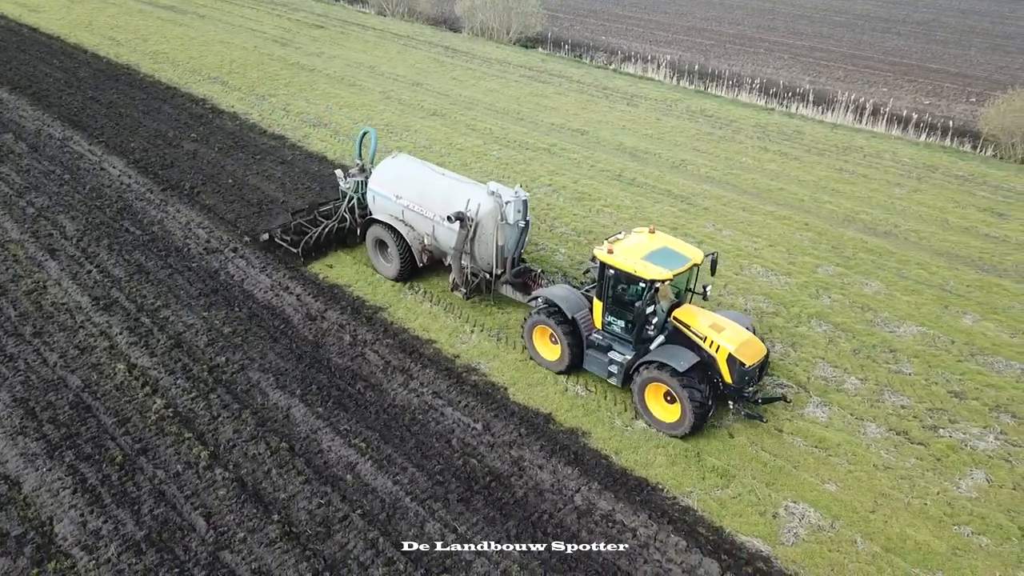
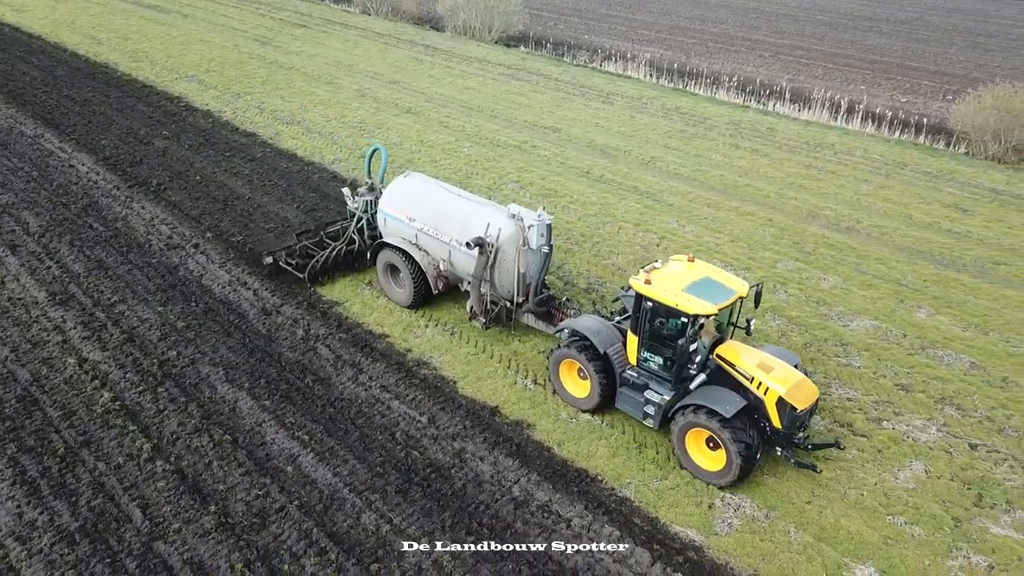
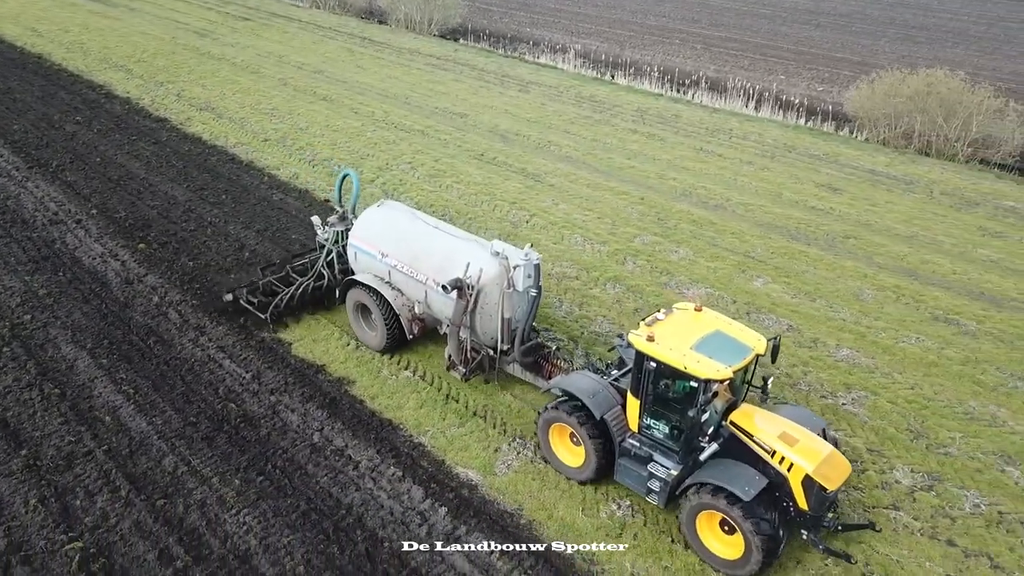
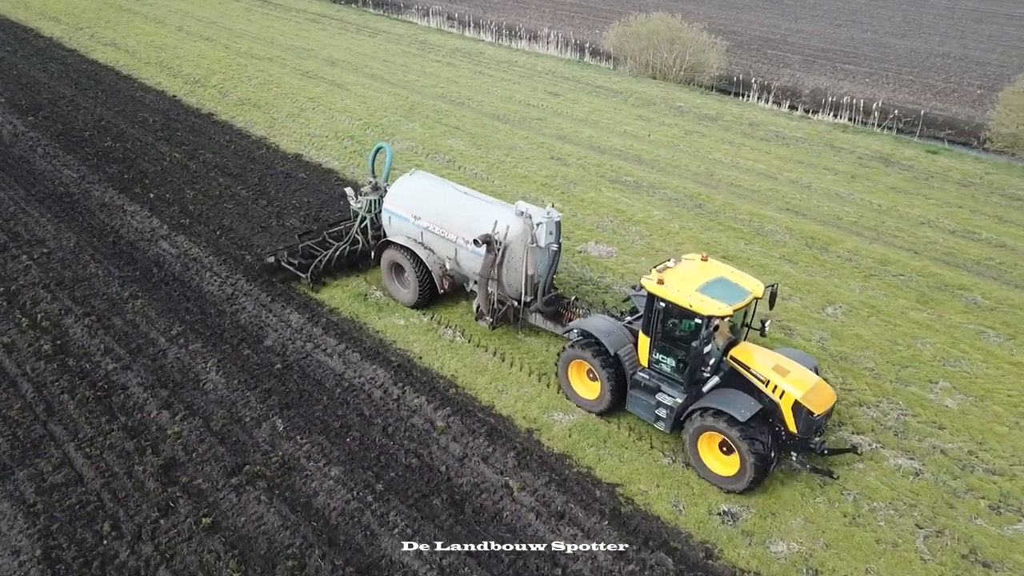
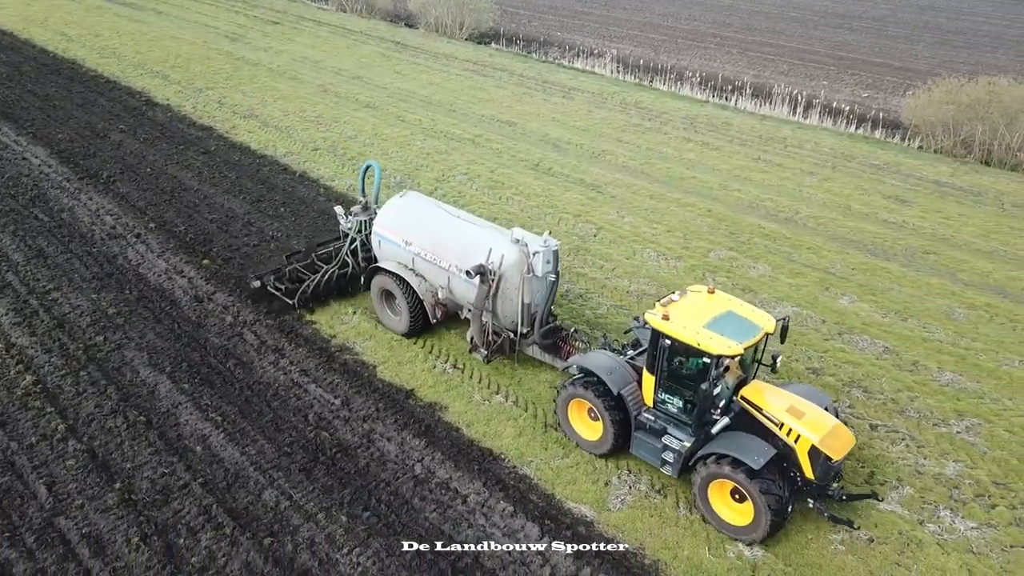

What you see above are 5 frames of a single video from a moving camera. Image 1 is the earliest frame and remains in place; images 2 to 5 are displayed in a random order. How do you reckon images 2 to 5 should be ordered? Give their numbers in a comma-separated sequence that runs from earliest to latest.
2, 5, 3, 4
